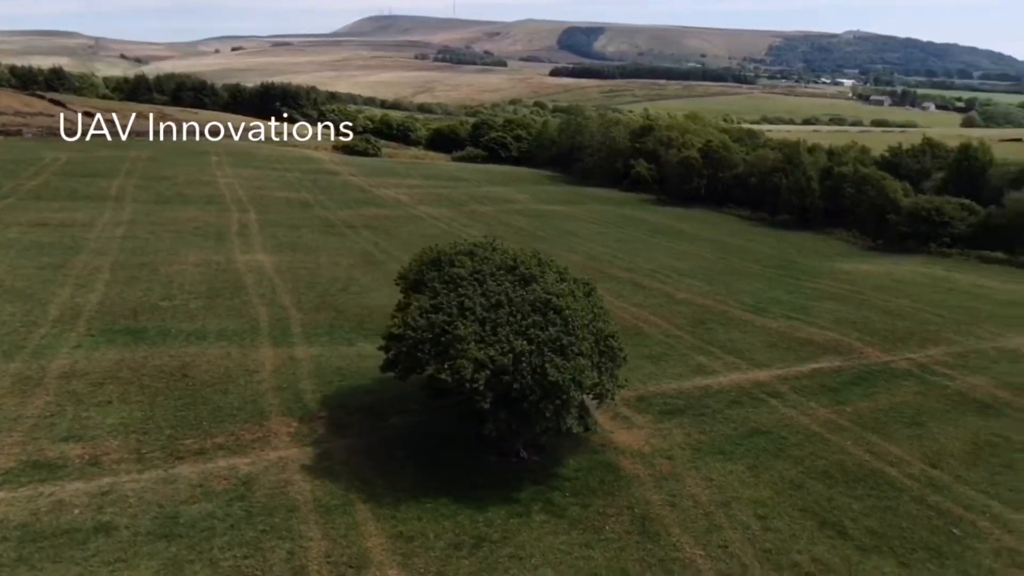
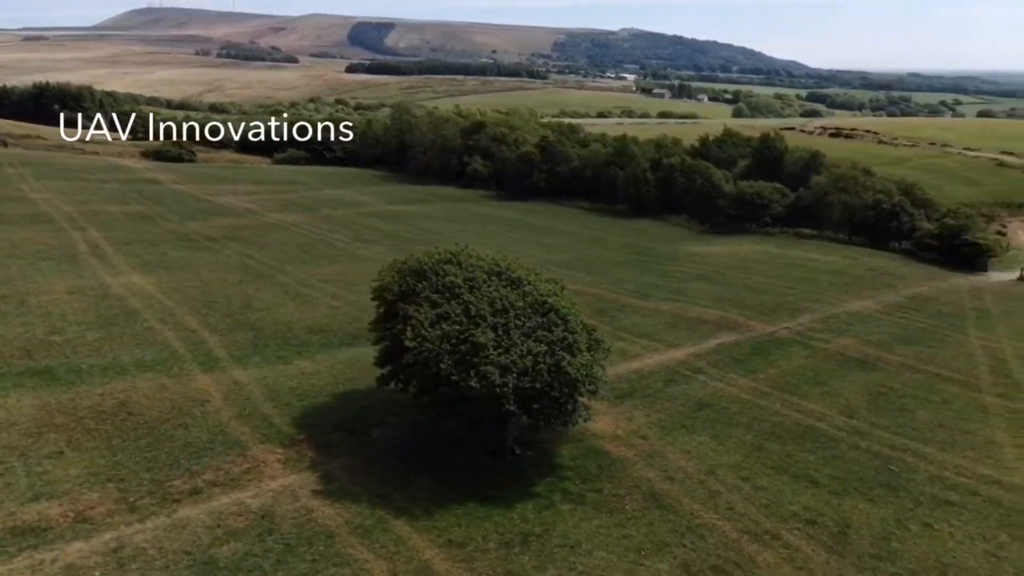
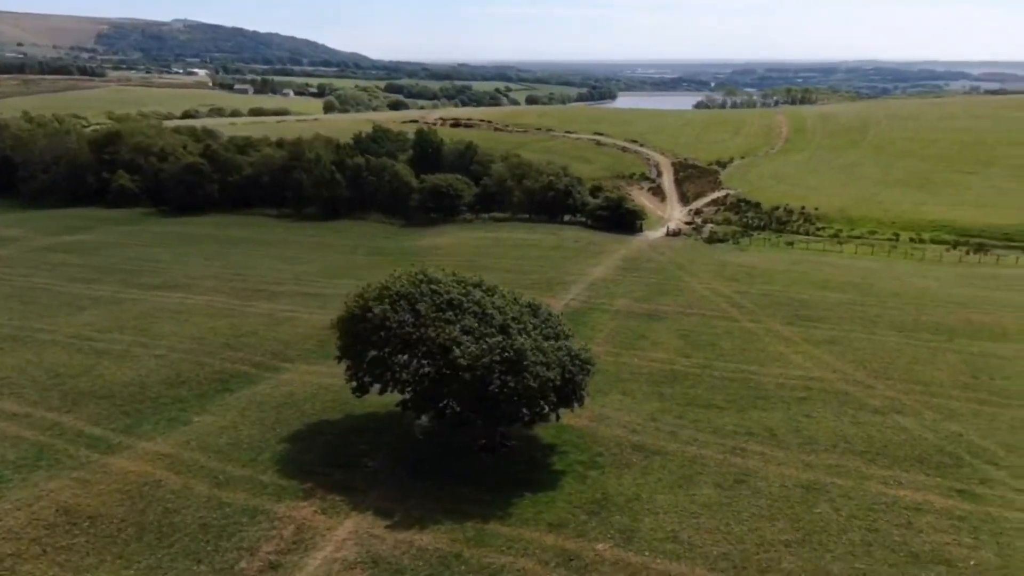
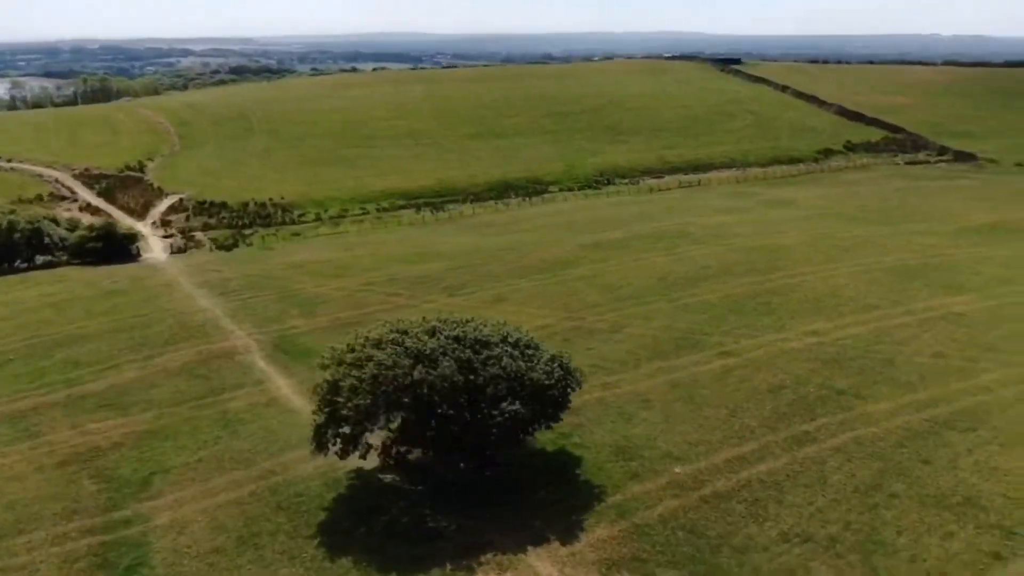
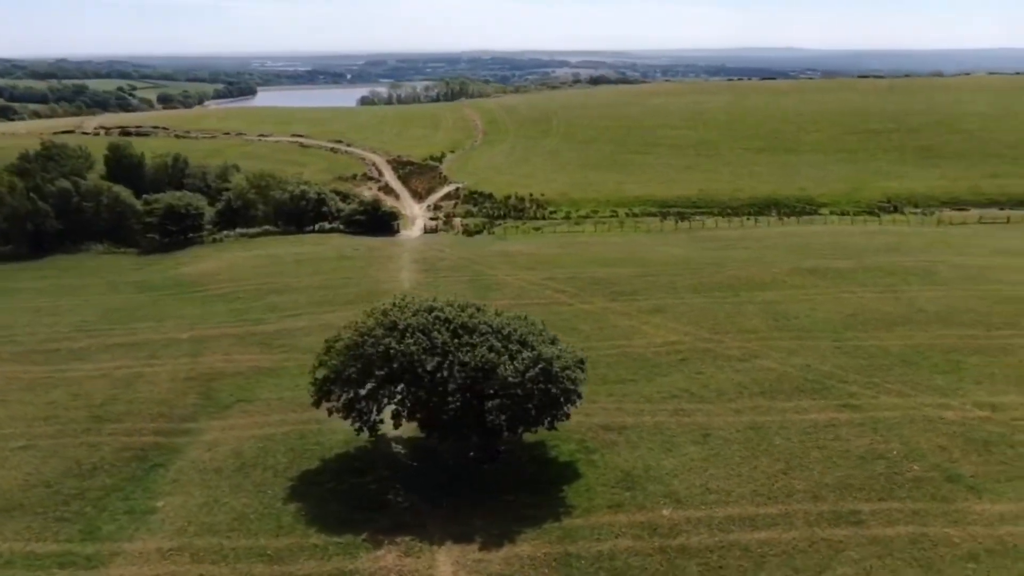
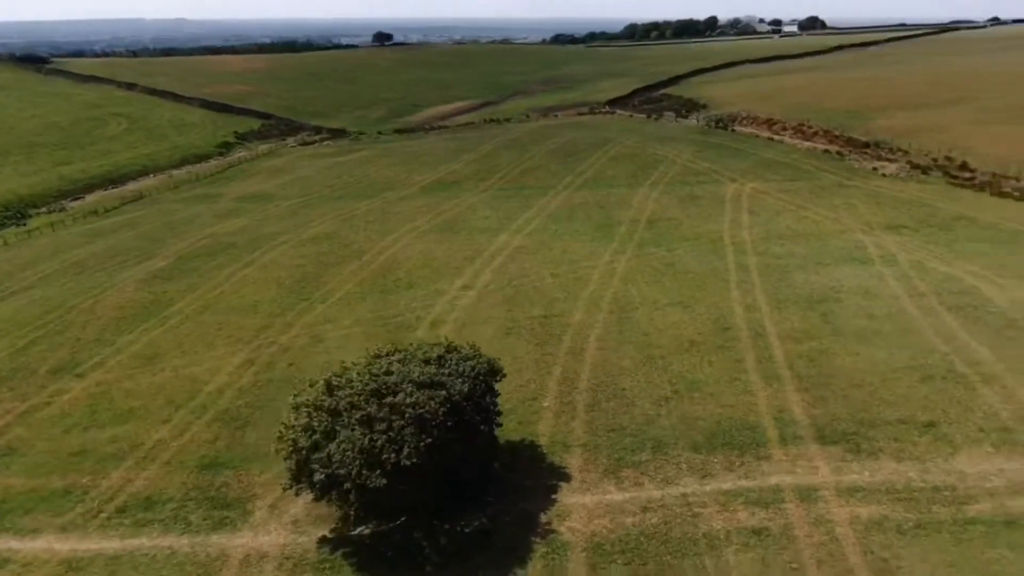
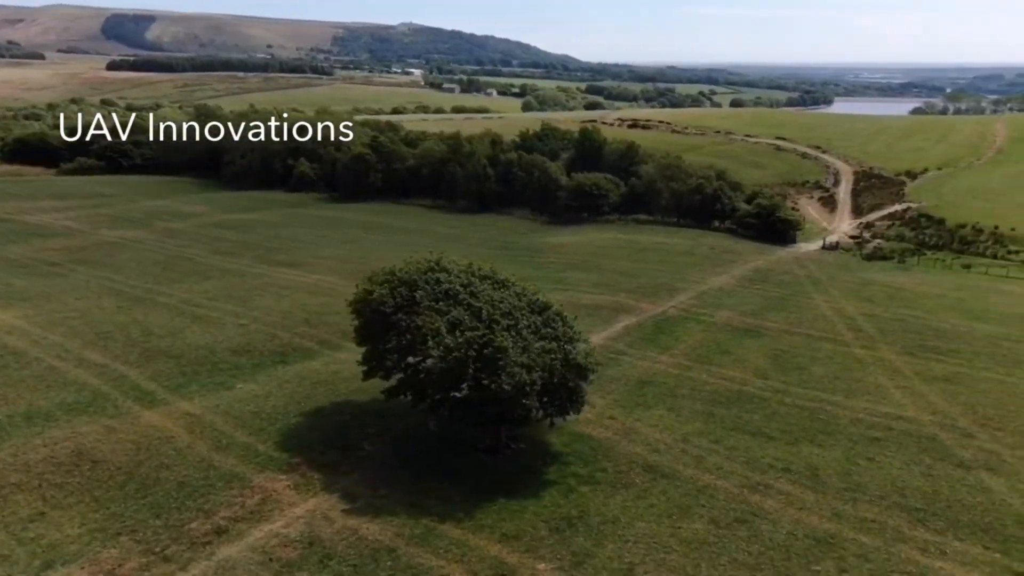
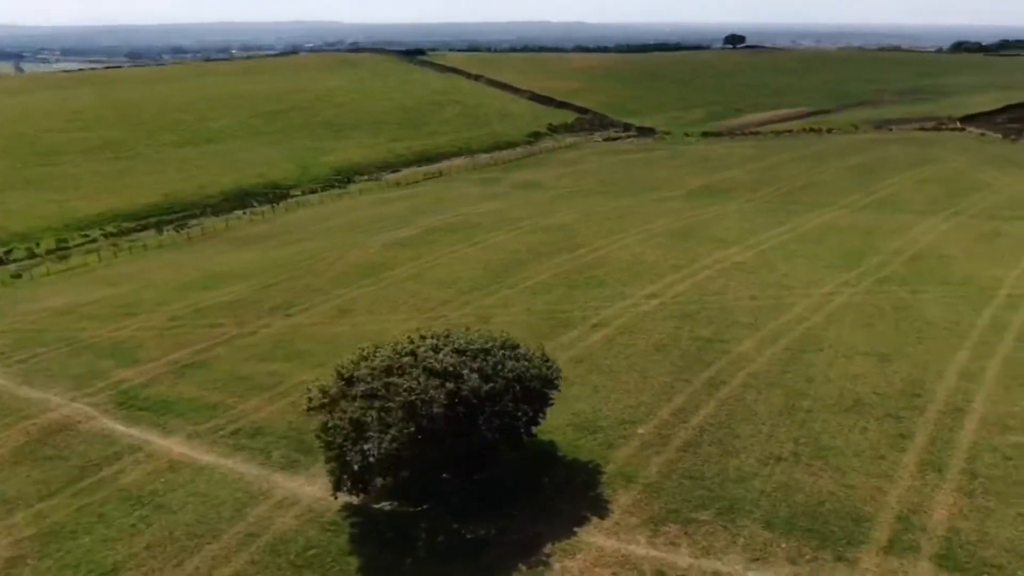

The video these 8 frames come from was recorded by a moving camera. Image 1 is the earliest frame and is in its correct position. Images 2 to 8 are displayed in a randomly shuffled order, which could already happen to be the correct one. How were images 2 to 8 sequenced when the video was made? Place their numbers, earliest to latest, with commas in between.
2, 7, 3, 5, 4, 8, 6
